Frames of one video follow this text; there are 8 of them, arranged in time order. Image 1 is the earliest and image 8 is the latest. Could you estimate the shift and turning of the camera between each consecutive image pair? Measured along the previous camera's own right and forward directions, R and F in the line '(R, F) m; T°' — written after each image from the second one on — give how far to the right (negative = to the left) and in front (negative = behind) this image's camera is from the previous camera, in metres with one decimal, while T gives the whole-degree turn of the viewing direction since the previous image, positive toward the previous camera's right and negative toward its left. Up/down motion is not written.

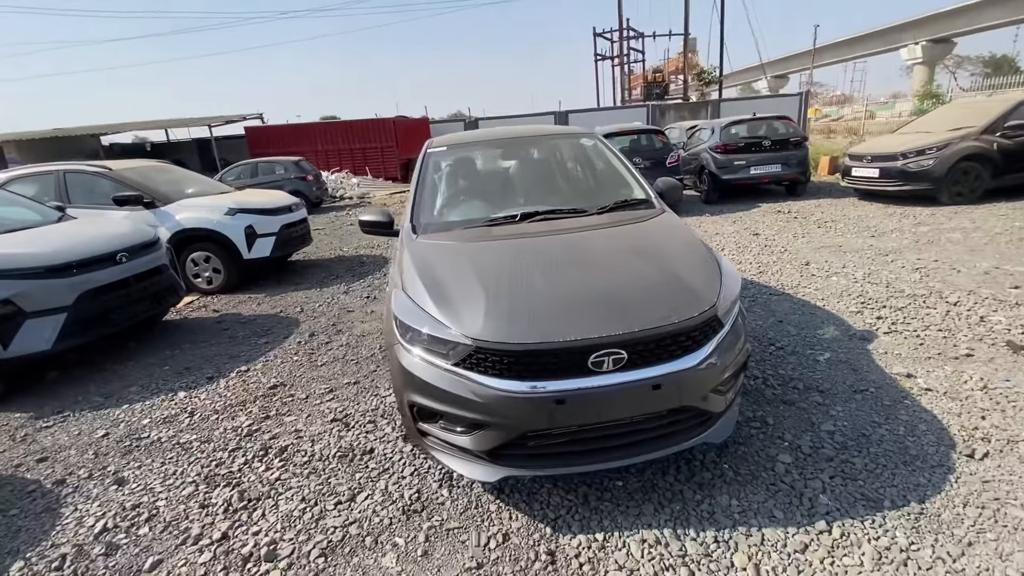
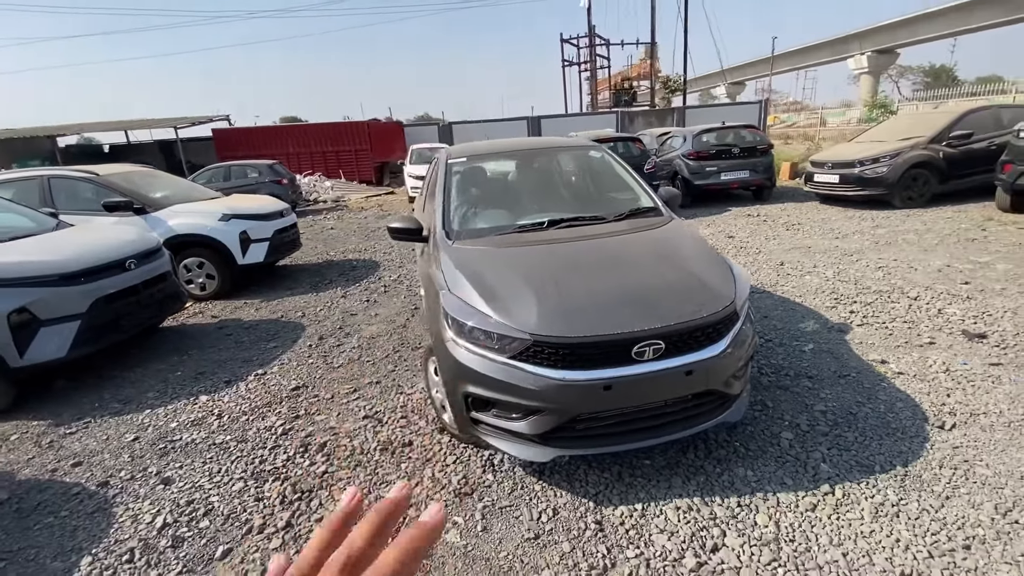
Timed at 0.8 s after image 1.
(-0.4, -0.2) m; +4°
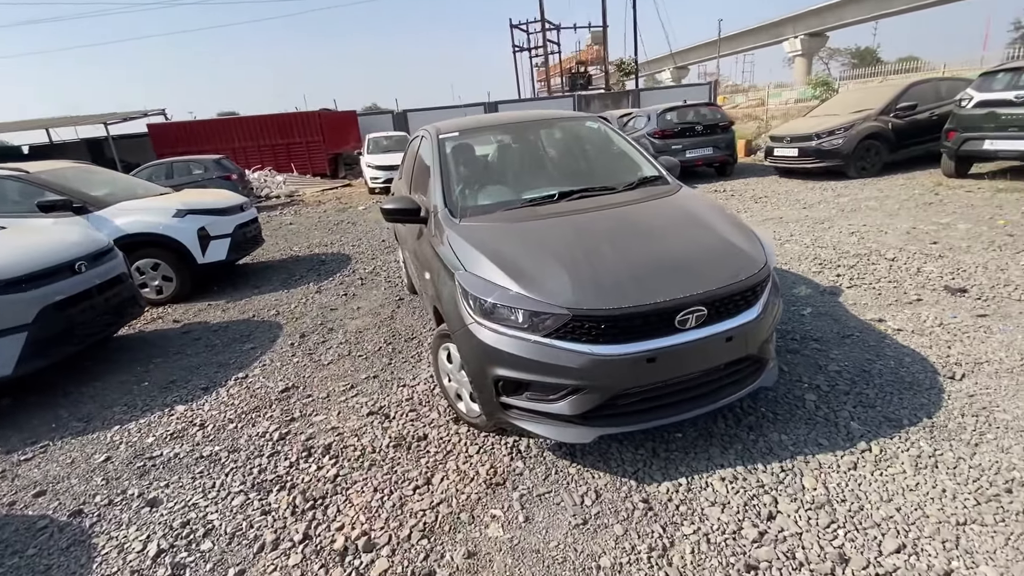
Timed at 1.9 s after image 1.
(-0.3, +0.2) m; +5°
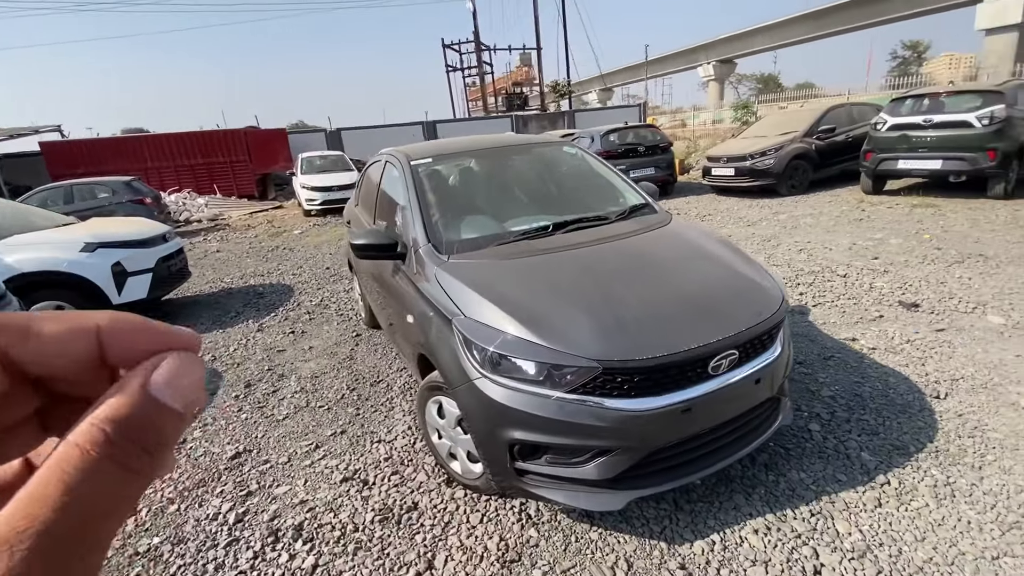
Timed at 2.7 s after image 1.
(-0.3, +0.2) m; +7°
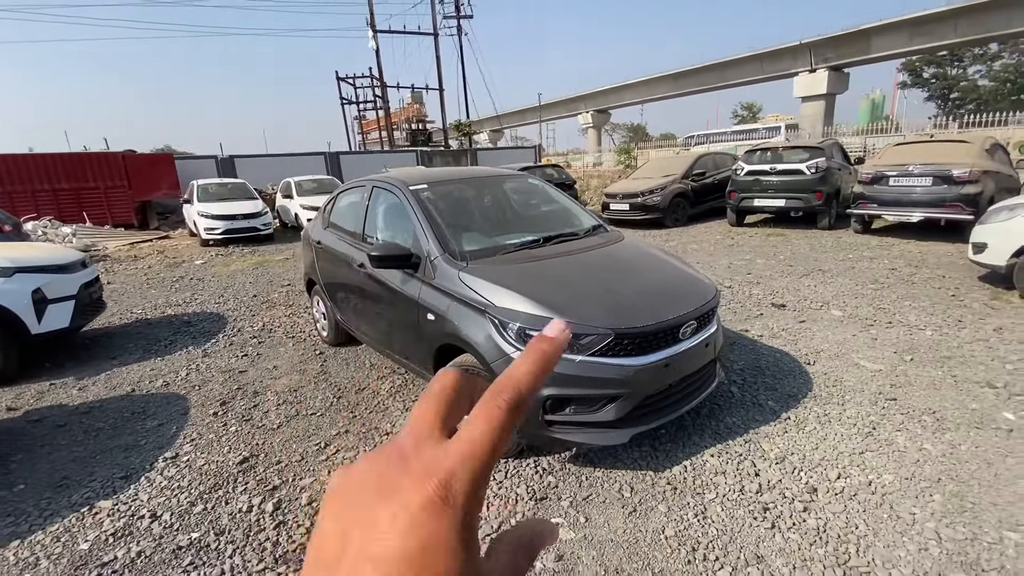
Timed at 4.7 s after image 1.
(-0.7, -0.5) m; +13°
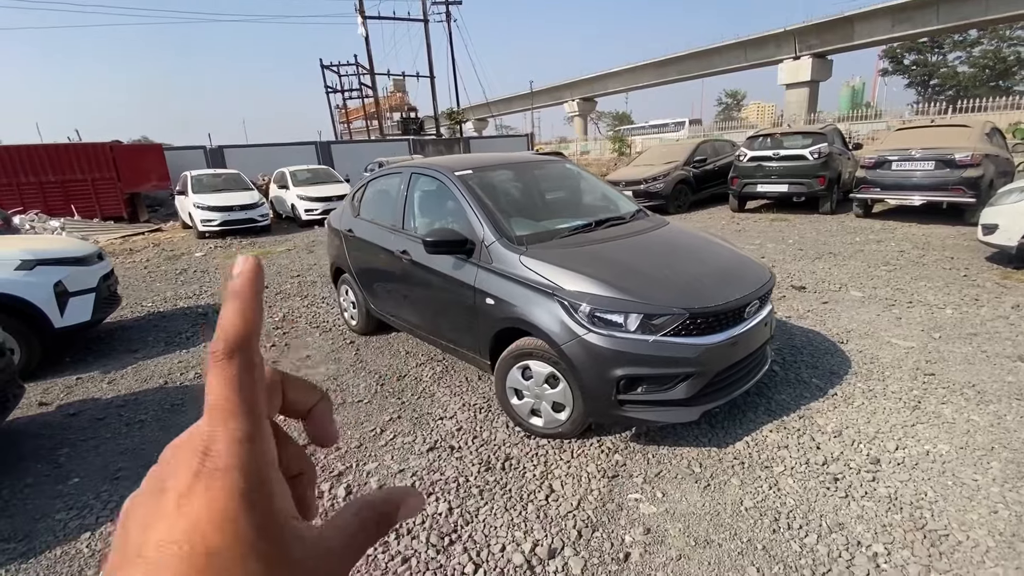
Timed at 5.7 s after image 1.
(-0.4, 0.0) m; +2°
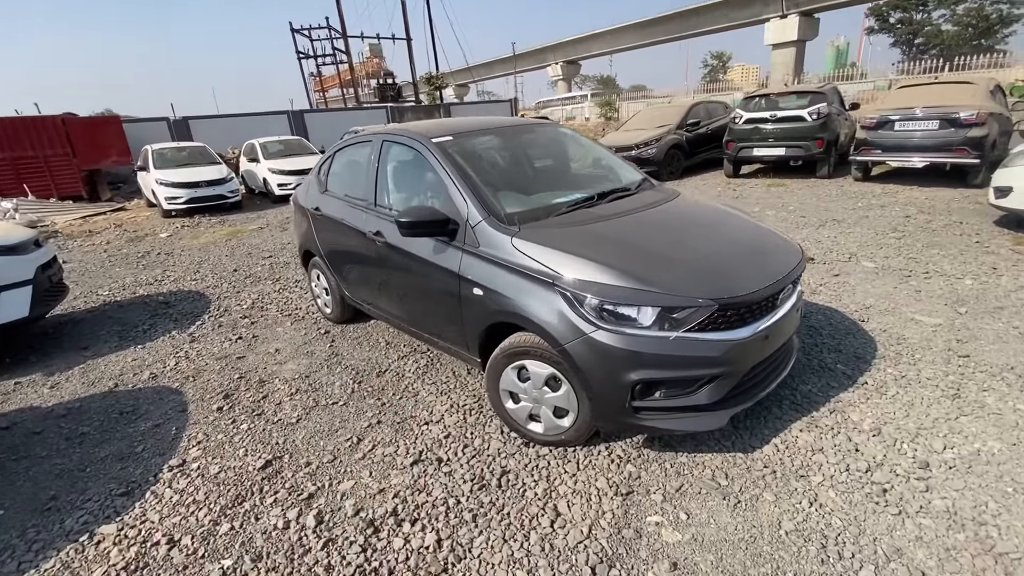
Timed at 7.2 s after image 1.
(0.0, +0.4) m; +2°
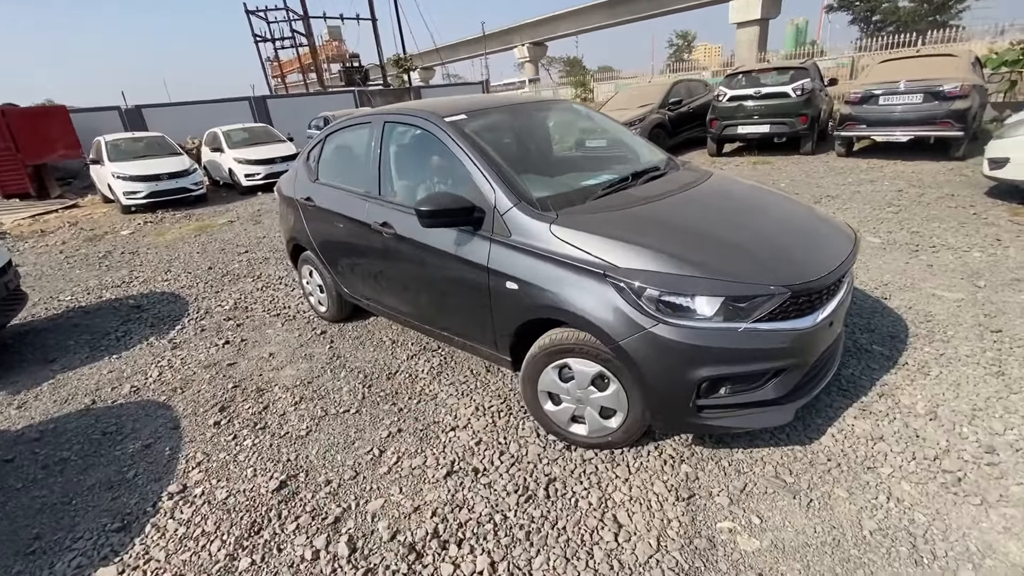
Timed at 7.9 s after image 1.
(-0.3, +0.2) m; +3°
